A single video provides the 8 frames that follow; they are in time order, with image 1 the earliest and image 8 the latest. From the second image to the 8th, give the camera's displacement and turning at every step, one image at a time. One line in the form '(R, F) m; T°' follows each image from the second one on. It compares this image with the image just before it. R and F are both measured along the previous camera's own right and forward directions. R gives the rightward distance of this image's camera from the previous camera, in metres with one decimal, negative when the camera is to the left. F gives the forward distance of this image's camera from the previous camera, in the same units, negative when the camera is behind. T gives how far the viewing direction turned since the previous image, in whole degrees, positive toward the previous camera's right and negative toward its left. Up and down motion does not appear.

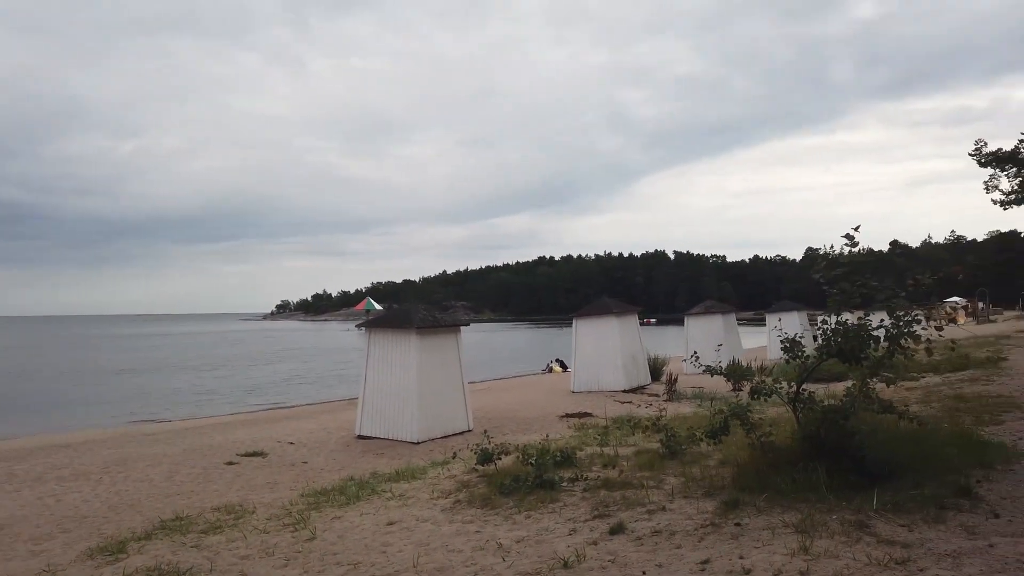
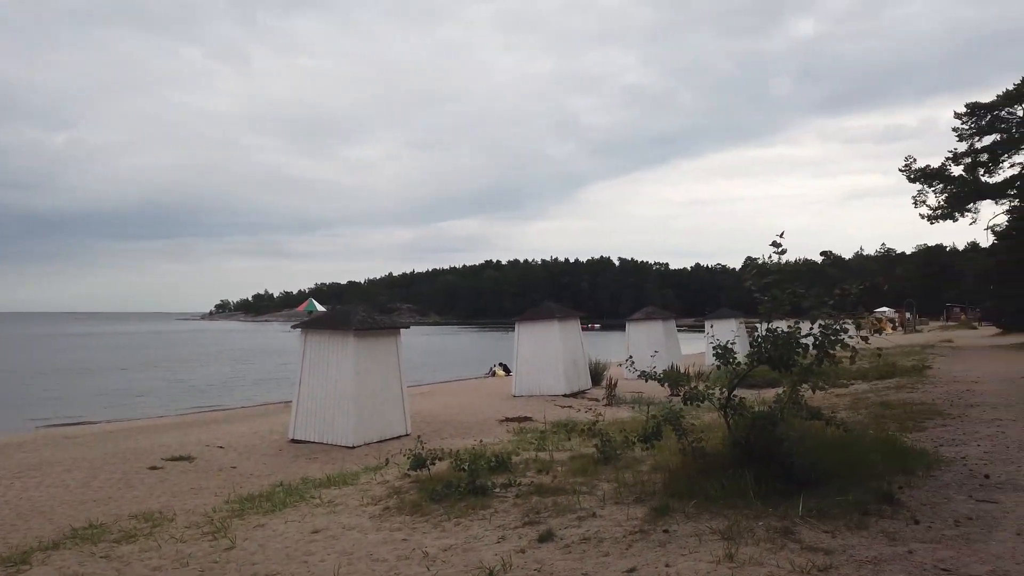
(+0.1, +0.1) m; +4°
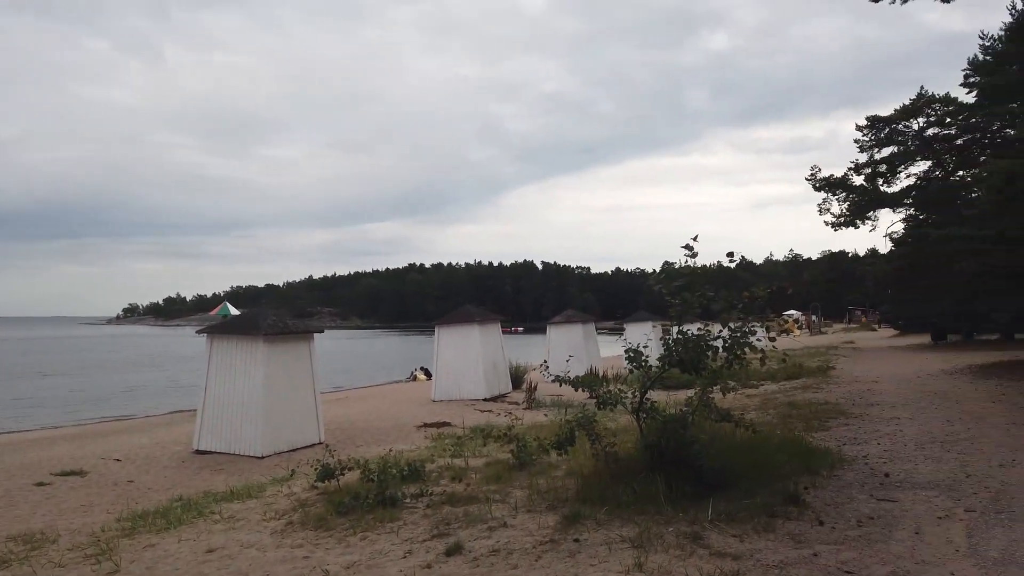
(+0.1, +0.1) m; +6°
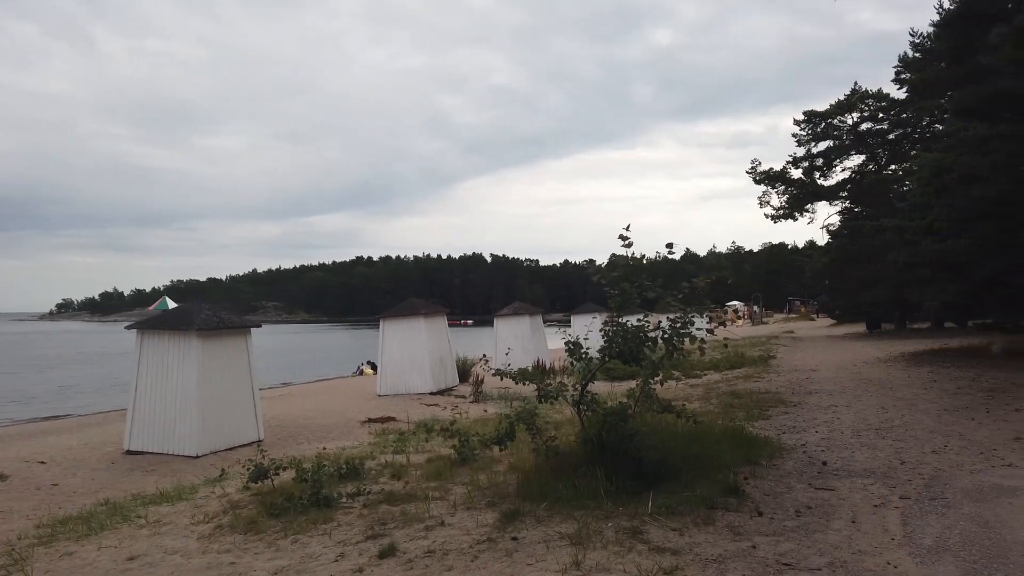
(+0.1, +0.1) m; +4°
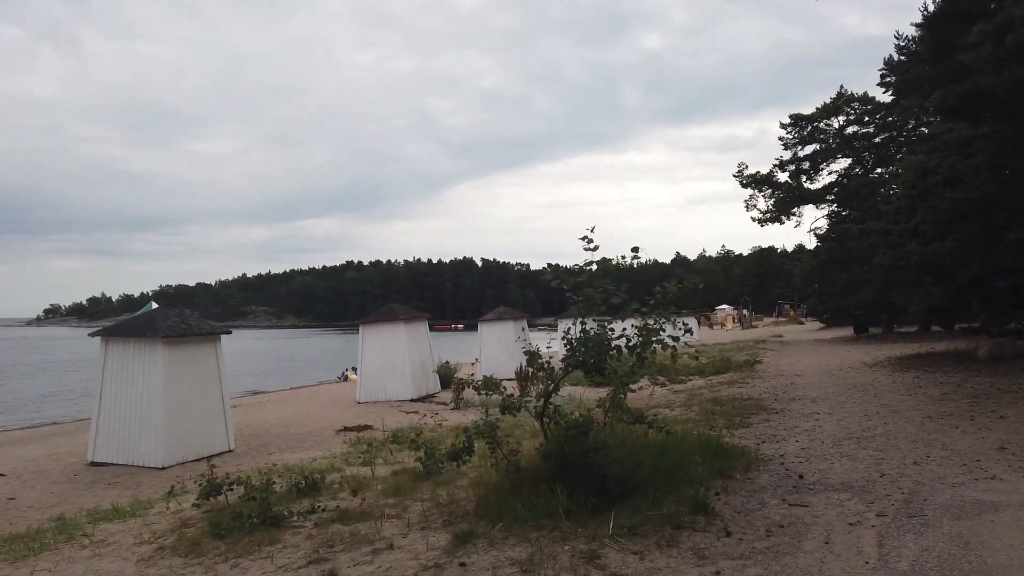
(+0.2, +0.3) m; +1°
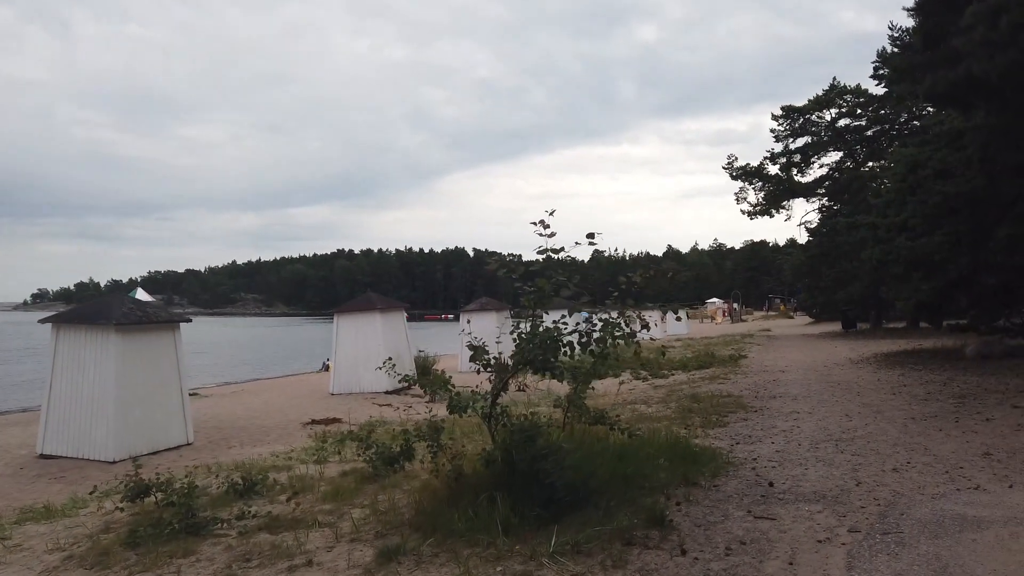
(+0.3, +0.4) m; +1°
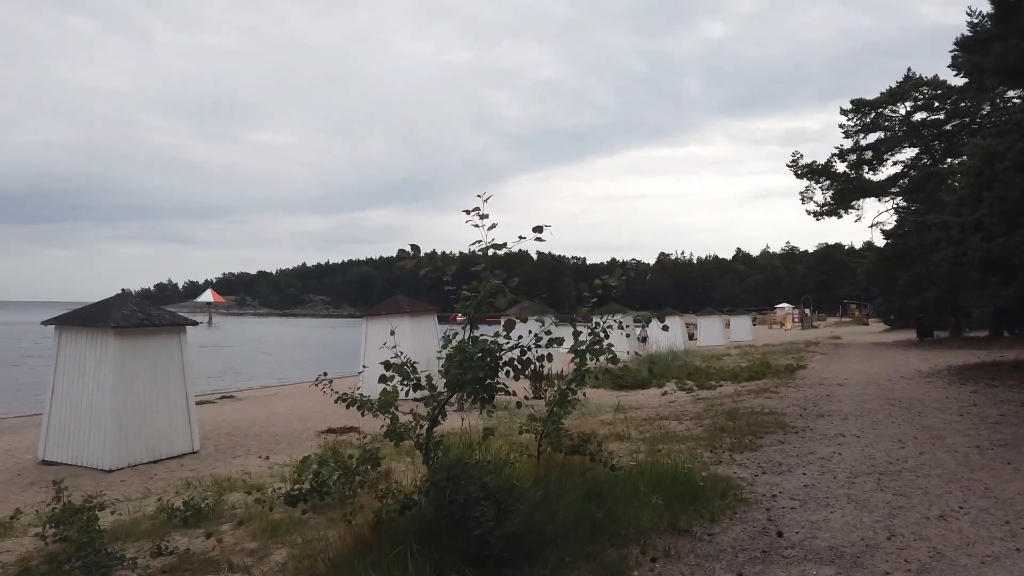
(+0.6, +0.8) m; -5°
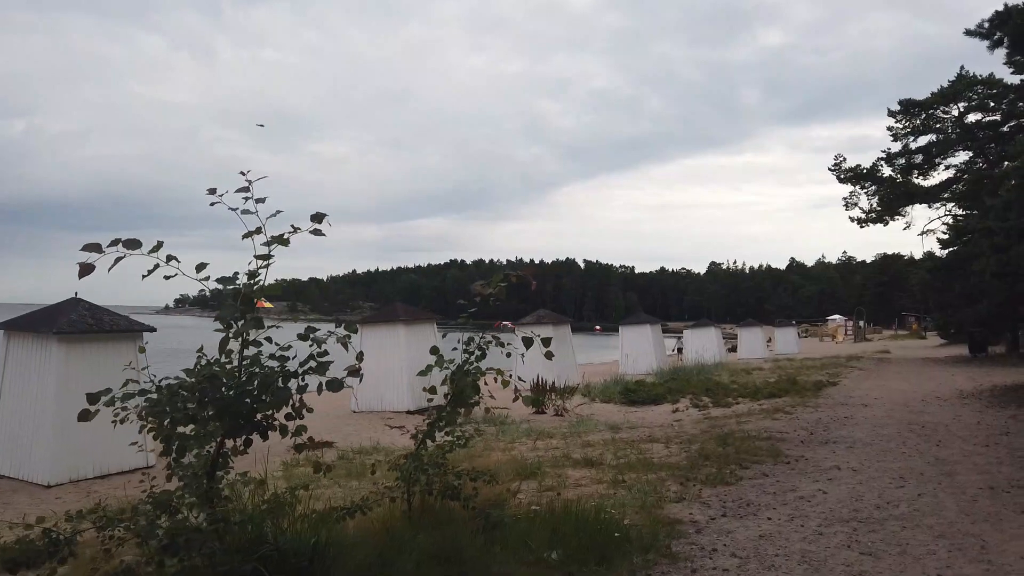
(+0.9, +0.8) m; -4°
